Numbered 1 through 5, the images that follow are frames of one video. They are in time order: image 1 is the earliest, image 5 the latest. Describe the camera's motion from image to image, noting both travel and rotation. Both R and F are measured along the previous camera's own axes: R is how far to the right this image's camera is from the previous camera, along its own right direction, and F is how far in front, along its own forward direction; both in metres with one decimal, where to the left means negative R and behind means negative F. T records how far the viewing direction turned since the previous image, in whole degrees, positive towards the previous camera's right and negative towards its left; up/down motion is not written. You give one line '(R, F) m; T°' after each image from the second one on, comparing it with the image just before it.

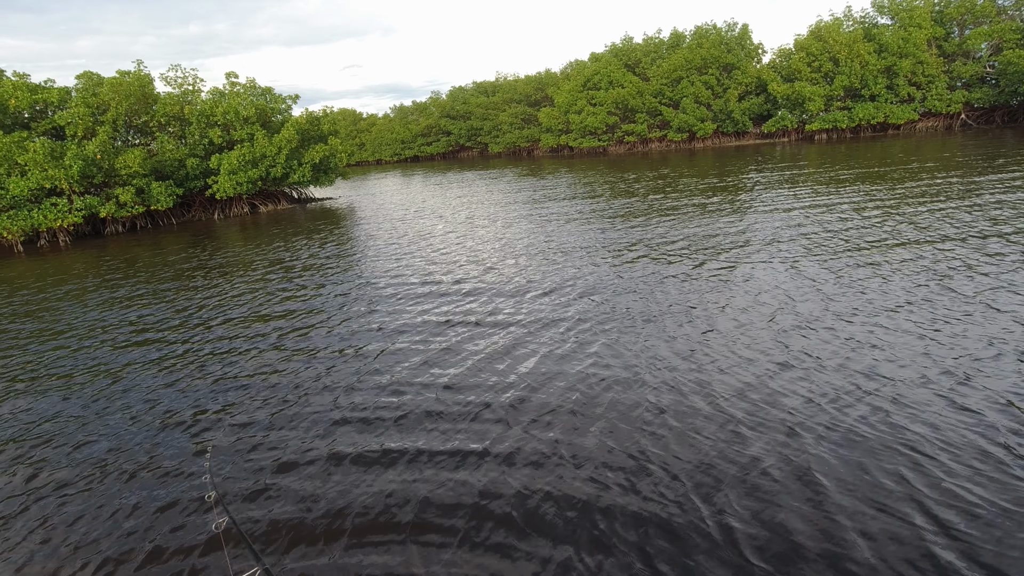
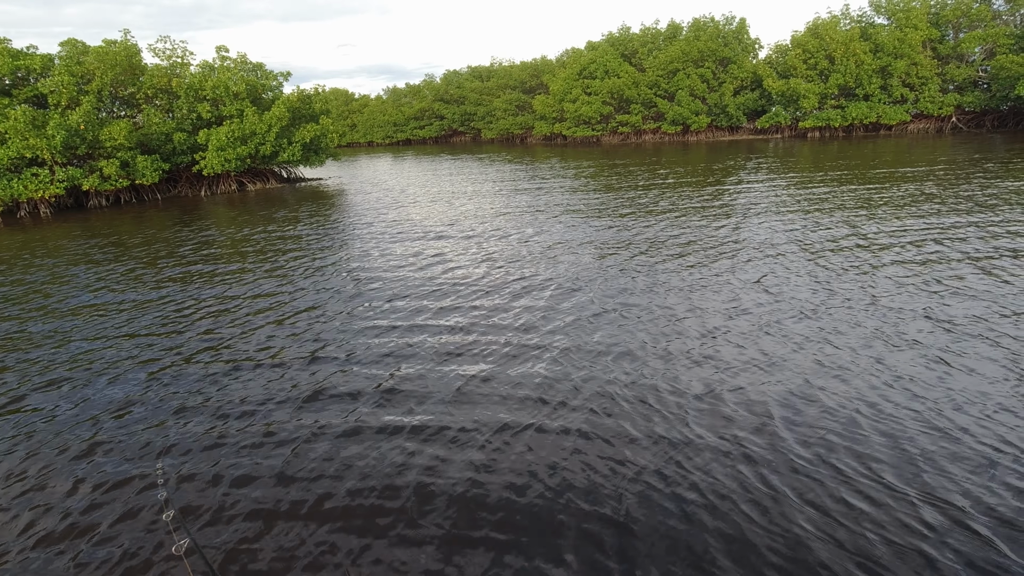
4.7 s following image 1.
(-0.1, +0.3) m; +1°
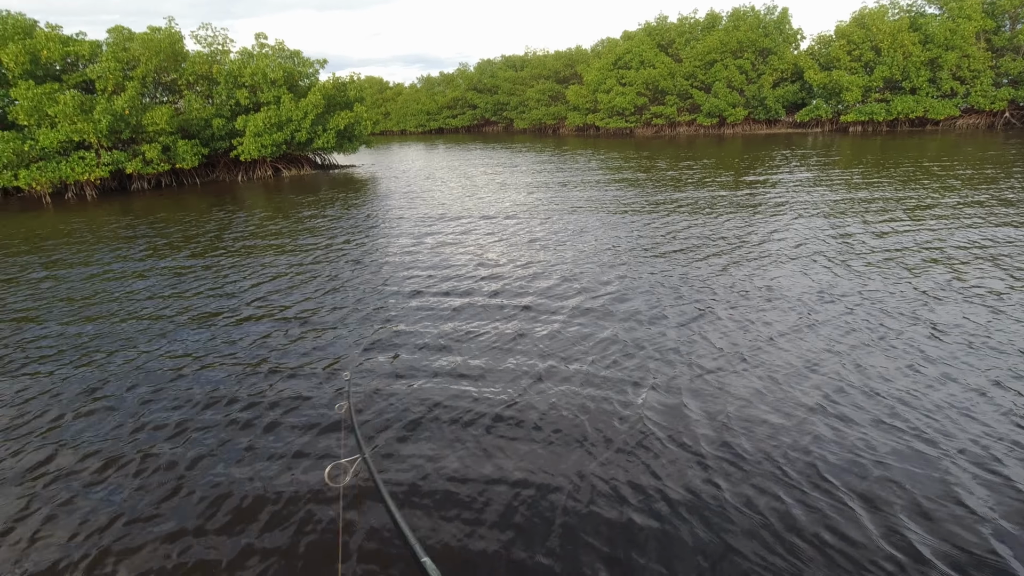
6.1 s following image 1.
(+0.4, -0.2) m; -3°
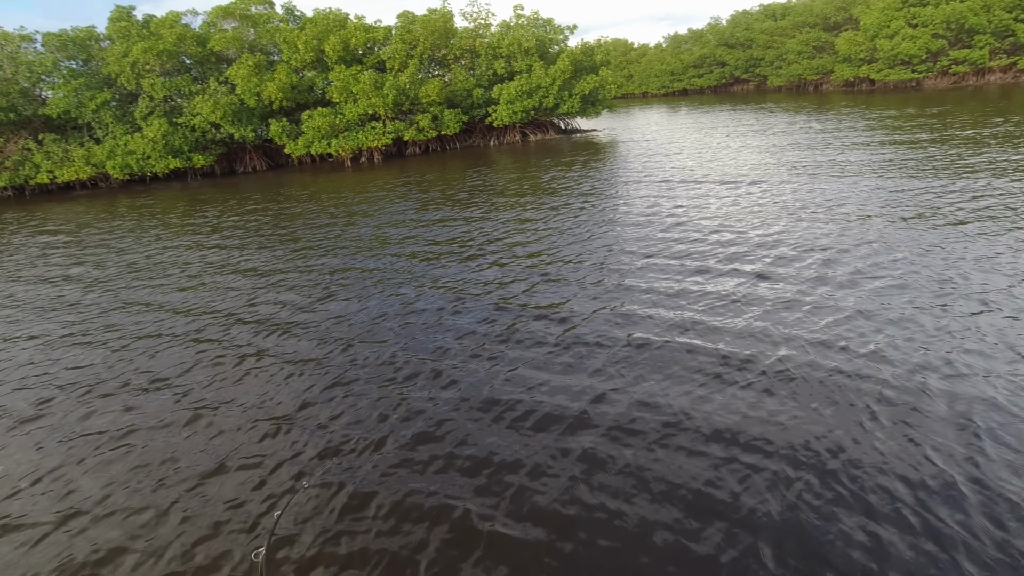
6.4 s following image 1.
(+1.9, -2.0) m; -23°
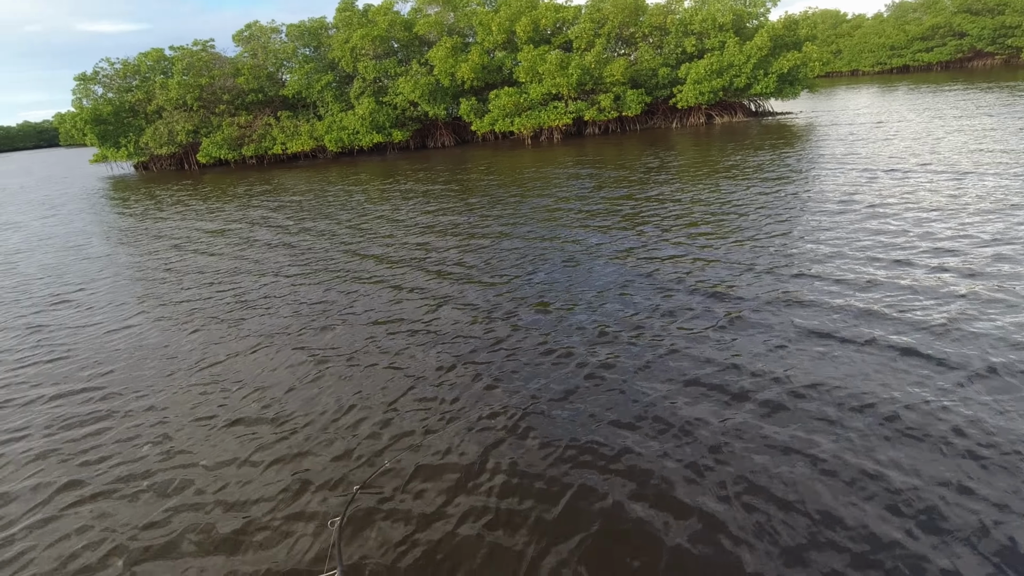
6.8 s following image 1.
(+0.2, -1.3) m; -16°
